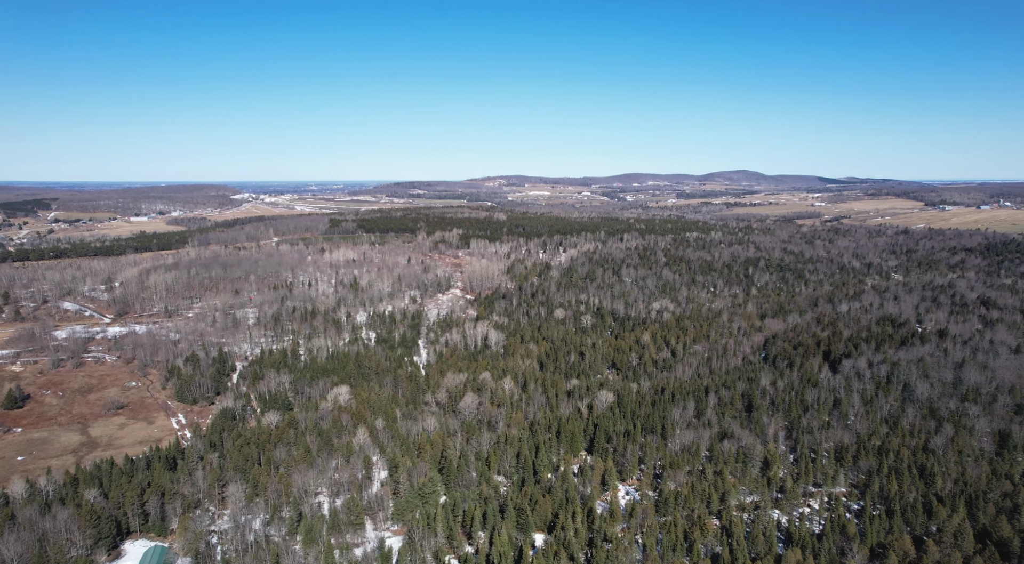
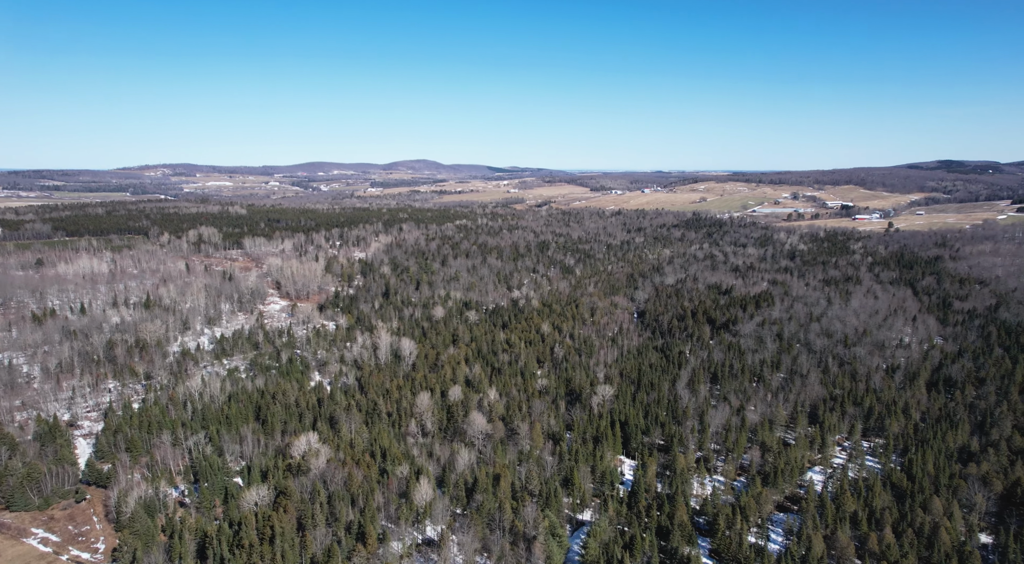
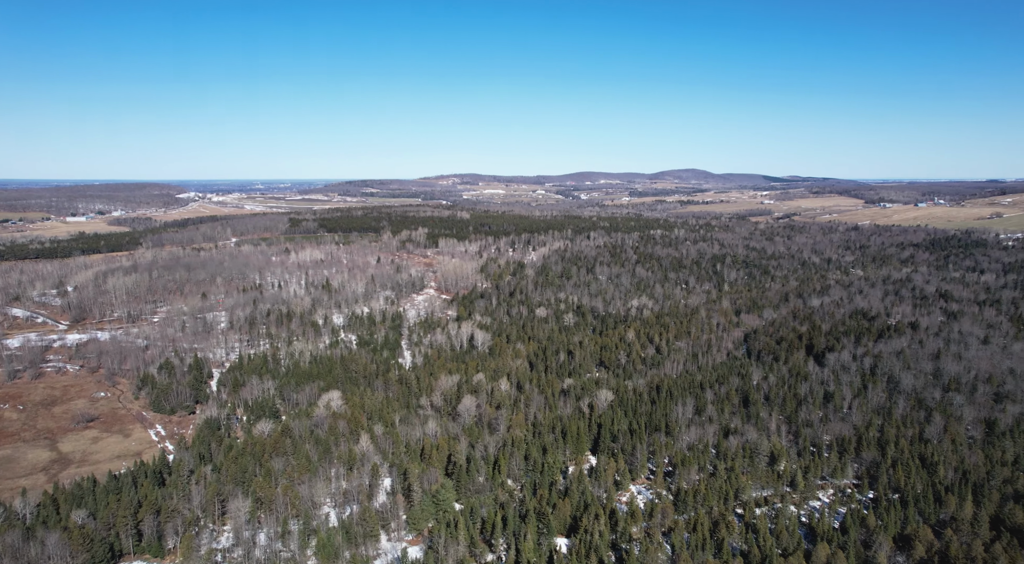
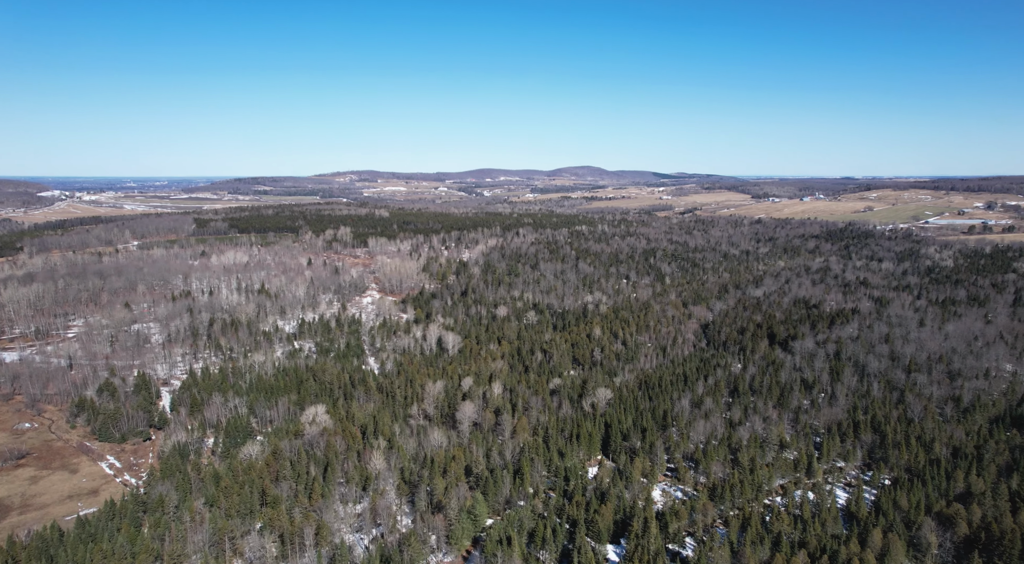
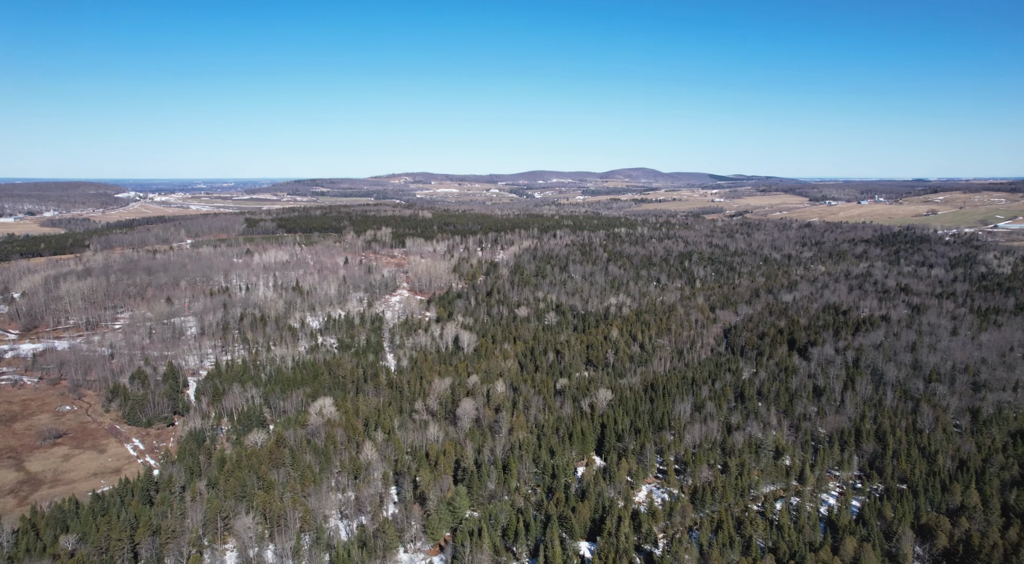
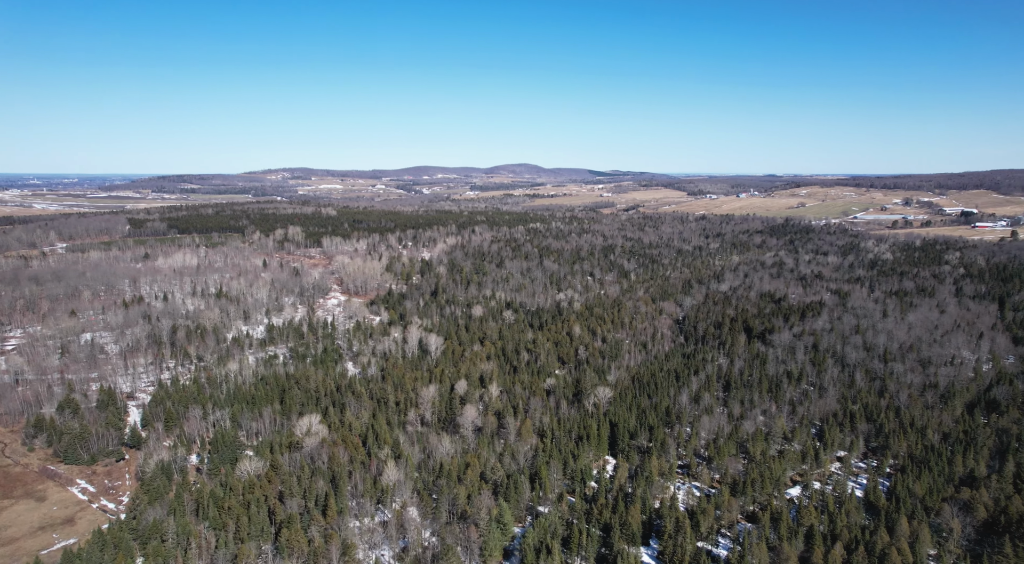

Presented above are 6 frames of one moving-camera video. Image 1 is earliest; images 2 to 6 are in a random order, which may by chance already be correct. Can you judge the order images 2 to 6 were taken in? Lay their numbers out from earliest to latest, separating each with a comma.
3, 5, 4, 6, 2
